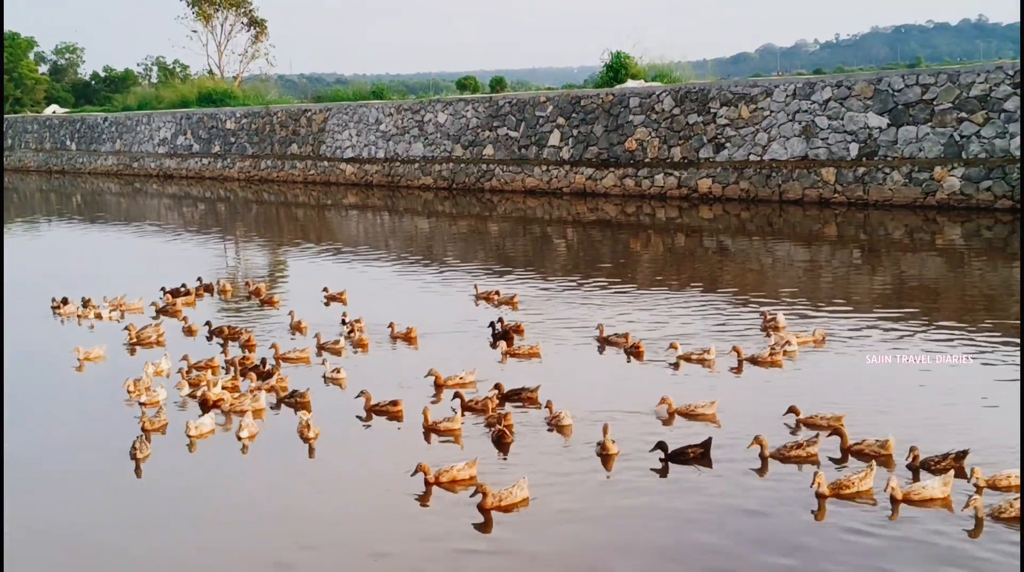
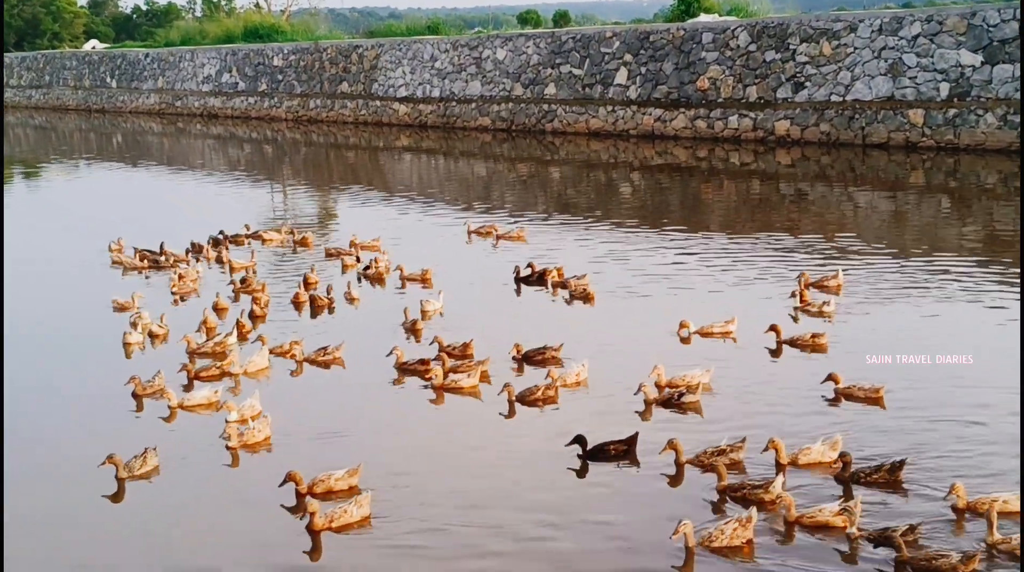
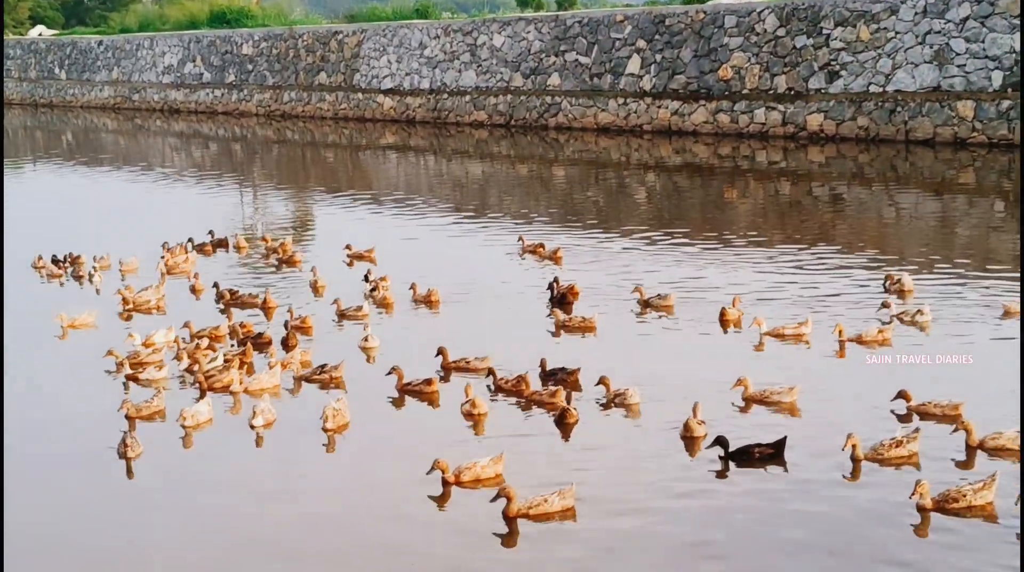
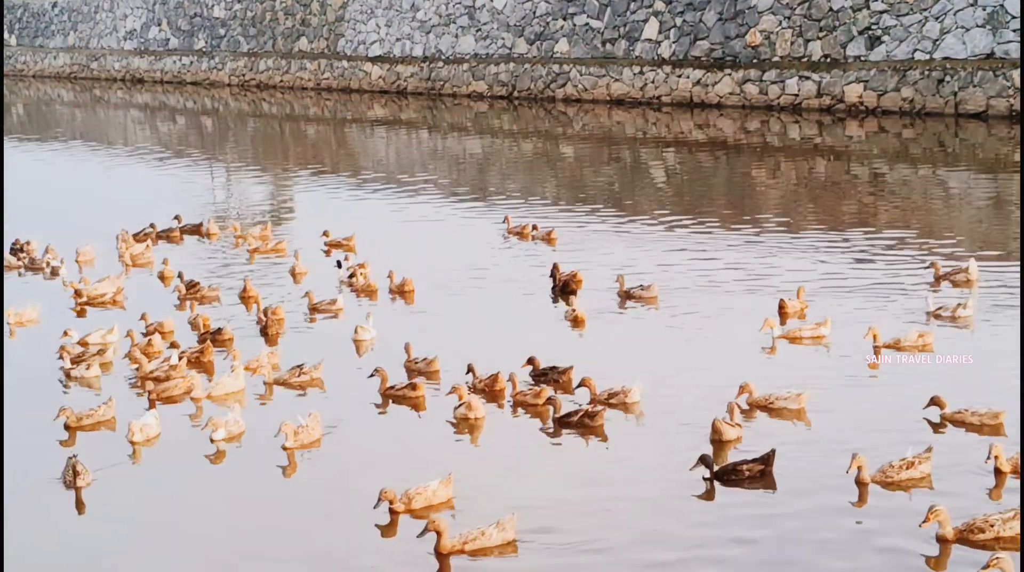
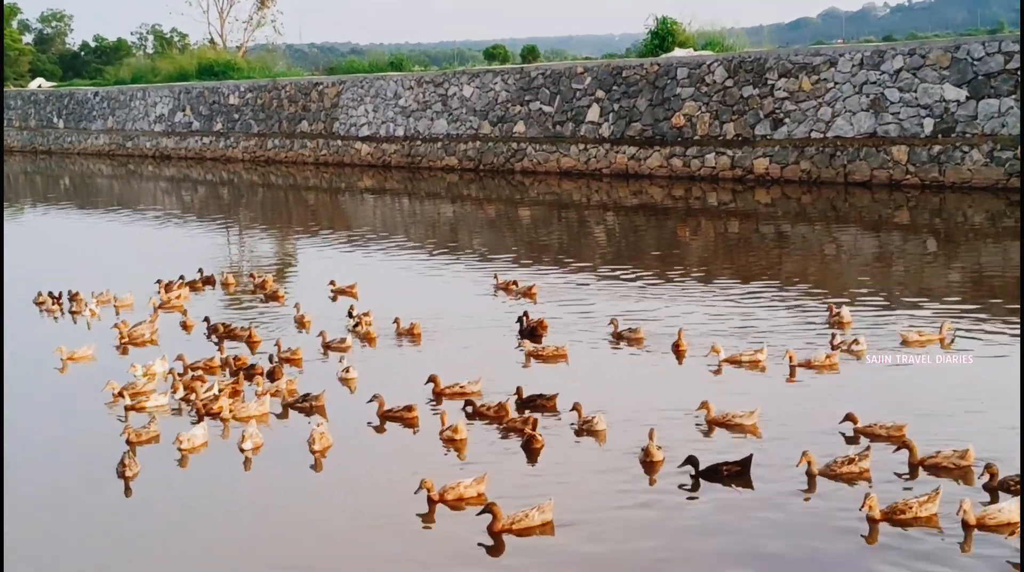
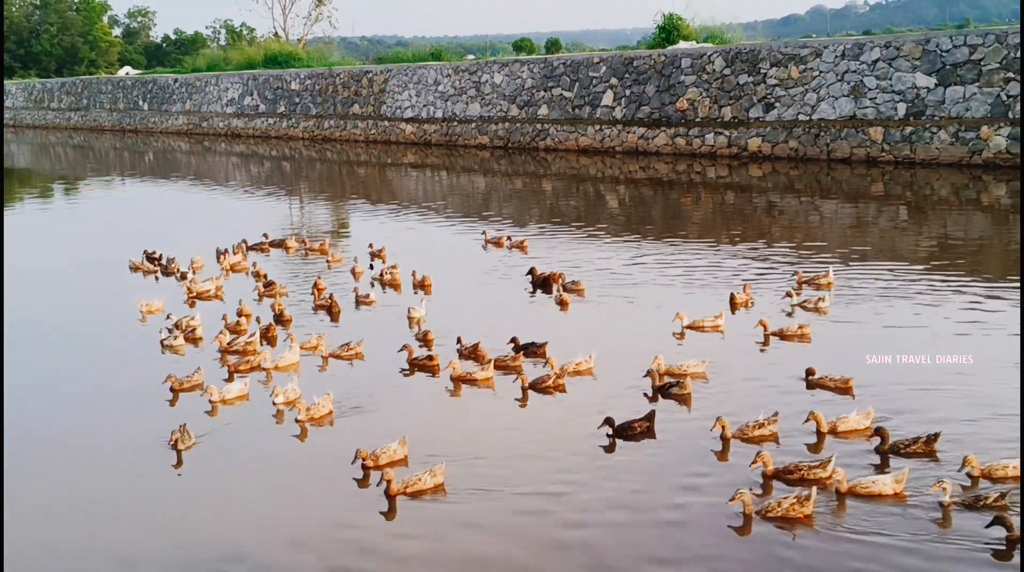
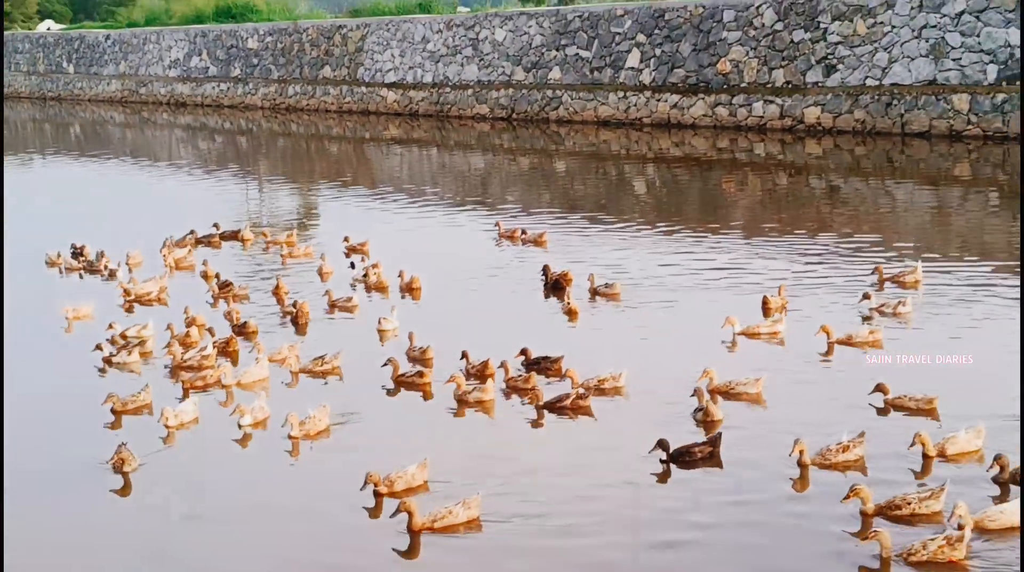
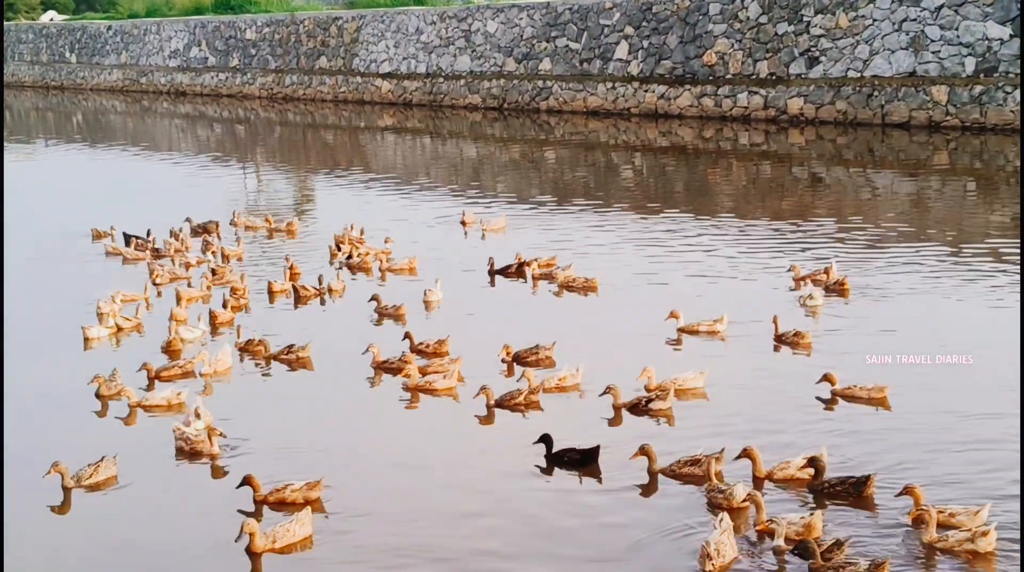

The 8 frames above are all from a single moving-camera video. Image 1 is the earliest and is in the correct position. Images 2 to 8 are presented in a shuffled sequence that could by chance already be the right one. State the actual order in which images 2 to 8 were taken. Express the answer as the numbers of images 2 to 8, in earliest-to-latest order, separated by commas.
5, 3, 4, 7, 6, 2, 8
